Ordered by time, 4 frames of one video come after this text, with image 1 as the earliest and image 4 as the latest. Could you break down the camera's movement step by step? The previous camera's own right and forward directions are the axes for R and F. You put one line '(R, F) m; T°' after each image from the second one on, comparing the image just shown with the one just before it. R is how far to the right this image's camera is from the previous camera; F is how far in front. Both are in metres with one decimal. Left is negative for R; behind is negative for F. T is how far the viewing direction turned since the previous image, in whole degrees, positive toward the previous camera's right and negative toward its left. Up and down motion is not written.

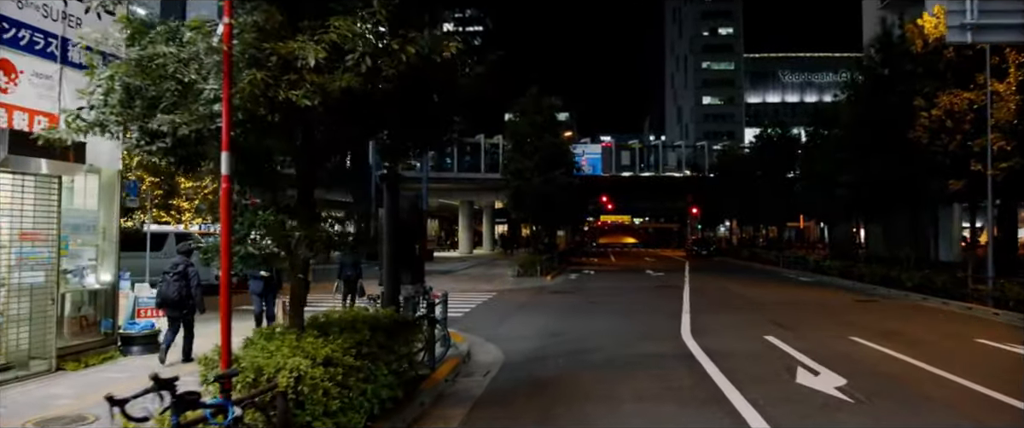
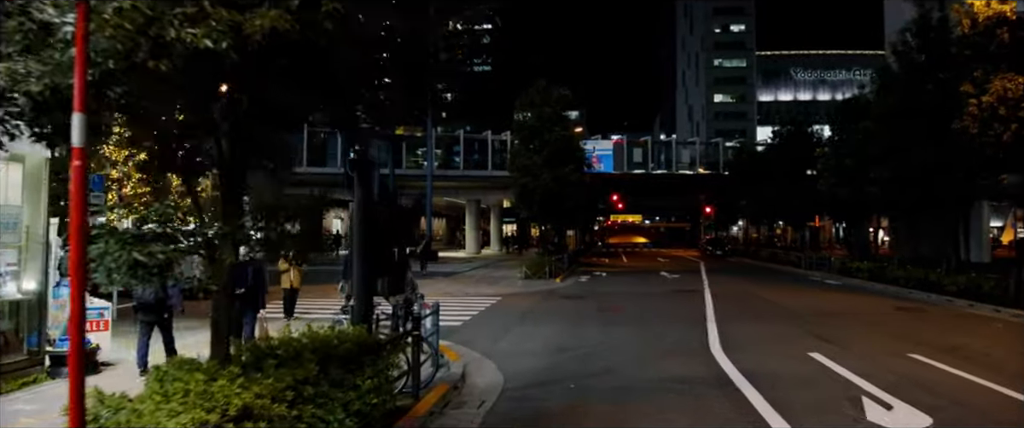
(+0.1, +1.7) m; -1°
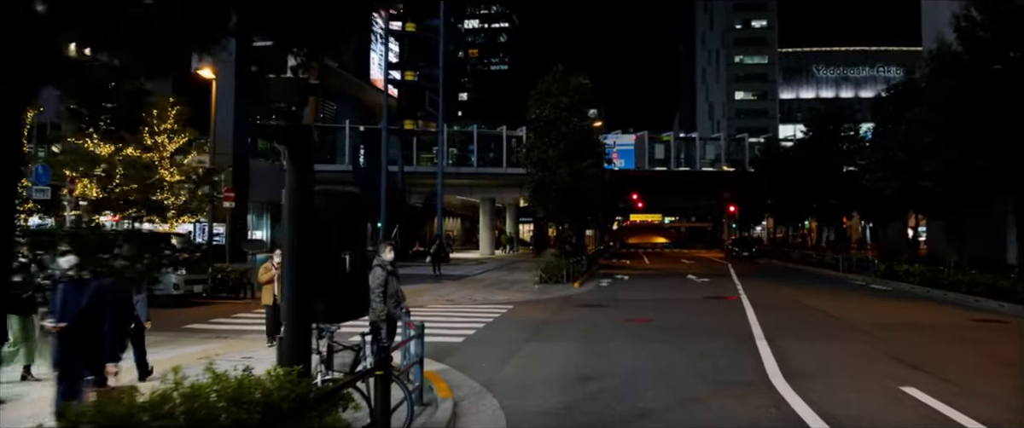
(+0.1, +2.3) m; -1°
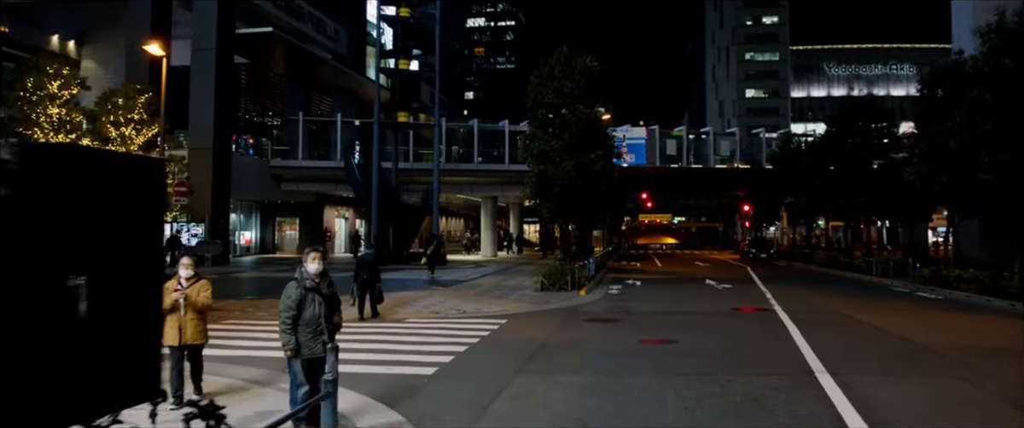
(+0.3, +2.9) m; -1°
